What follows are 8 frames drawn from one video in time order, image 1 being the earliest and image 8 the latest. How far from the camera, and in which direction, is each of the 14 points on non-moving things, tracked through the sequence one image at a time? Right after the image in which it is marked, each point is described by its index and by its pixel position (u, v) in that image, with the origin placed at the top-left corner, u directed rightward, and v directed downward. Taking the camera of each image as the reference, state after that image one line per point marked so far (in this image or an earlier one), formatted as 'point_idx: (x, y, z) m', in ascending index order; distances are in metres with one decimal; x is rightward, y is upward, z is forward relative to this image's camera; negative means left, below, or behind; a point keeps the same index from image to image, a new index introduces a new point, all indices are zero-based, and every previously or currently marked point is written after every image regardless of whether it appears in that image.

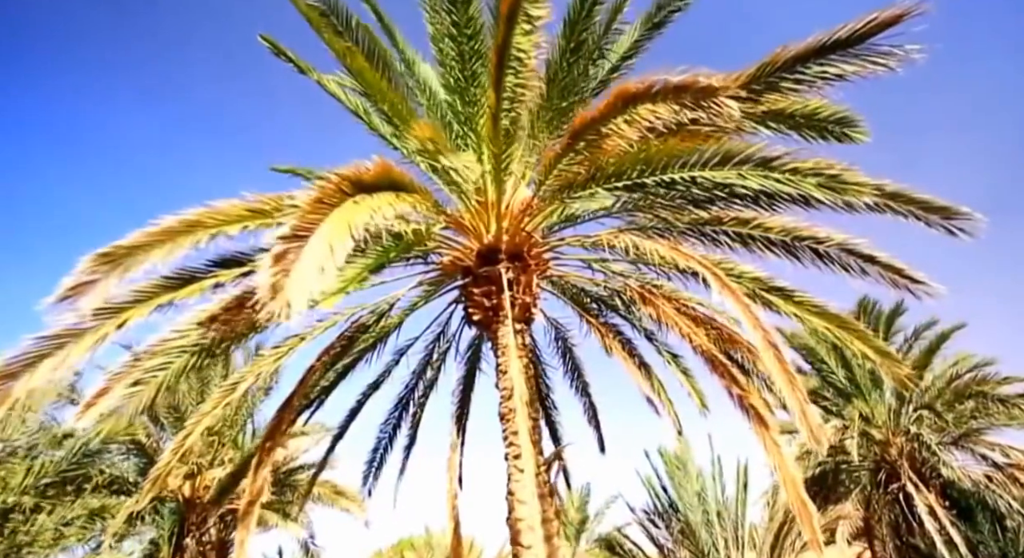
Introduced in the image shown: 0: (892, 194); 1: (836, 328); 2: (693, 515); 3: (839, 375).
0: (+3.1, +0.8, +5.8) m
1: (+3.0, -0.4, +6.6) m
2: (+2.6, -3.4, +10.1) m
3: (+6.5, -1.9, +13.9) m
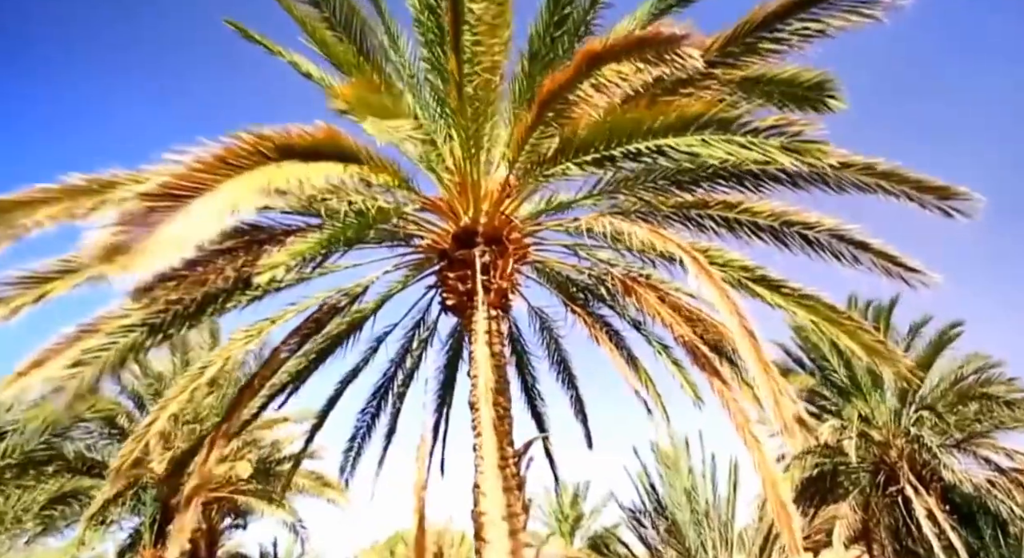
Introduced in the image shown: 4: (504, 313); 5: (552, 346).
0: (+2.9, +0.9, +5.5) m
1: (+2.8, -0.3, +6.2) m
2: (+2.3, -3.3, +9.7) m
3: (+6.4, -1.8, +13.5) m
4: (-0.1, -0.3, +7.2) m
5: (+0.6, -0.9, +8.5) m
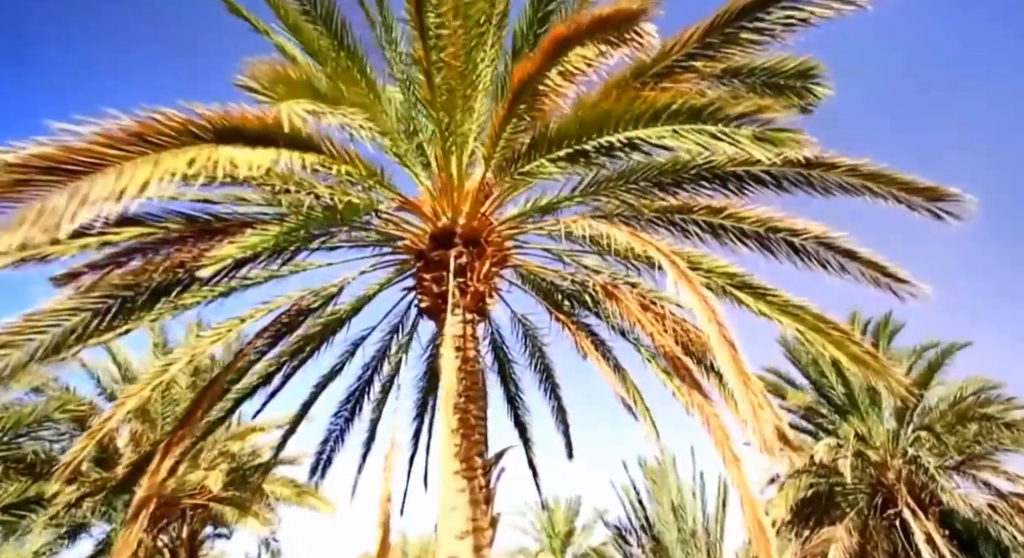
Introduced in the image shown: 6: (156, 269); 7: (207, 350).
0: (+2.7, +0.8, +5.2) m
1: (+2.5, -0.4, +5.9) m
2: (+2.1, -3.4, +9.4) m
3: (+6.1, -2.1, +13.2) m
4: (-0.3, -0.4, +6.9) m
5: (+0.3, -0.9, +8.2) m
6: (-2.8, +0.1, +5.6) m
7: (-3.2, -0.8, +7.3) m
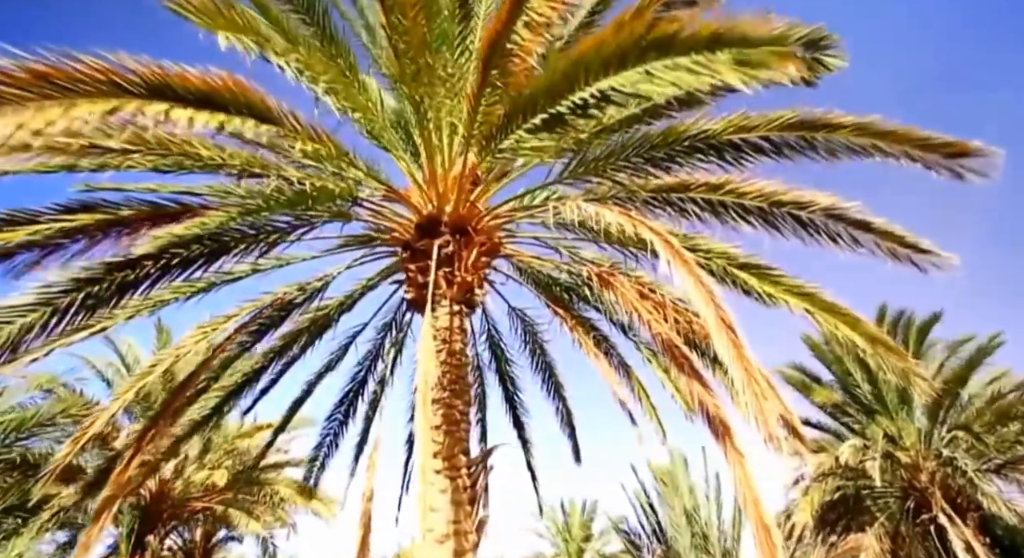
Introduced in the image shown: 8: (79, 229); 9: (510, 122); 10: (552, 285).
0: (+2.5, +1.0, +4.7) m
1: (+2.4, -0.2, +5.4) m
2: (+2.1, -3.3, +8.9) m
3: (+6.3, -2.0, +12.5) m
4: (-0.4, -0.3, +6.5) m
5: (+0.3, -0.8, +7.8) m
6: (-3.0, +0.2, +5.4) m
7: (-3.2, -0.7, +7.0) m
8: (-3.1, +0.4, +5.0) m
9: (0.0, +1.1, +4.7) m
10: (+0.4, -0.1, +7.6) m
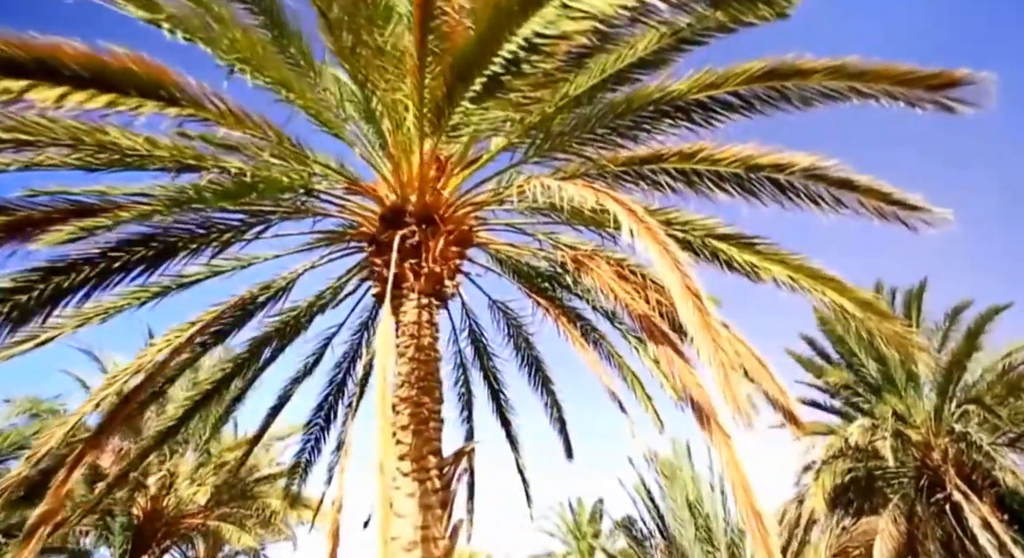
0: (+2.2, +1.2, +4.4) m
1: (+2.1, 0.0, +5.0) m
2: (+2.1, -3.1, +8.5) m
3: (+6.2, -1.5, +12.1) m
4: (-0.6, -0.2, +6.2) m
5: (+0.1, -0.7, +7.4) m
6: (-3.2, +0.1, +5.1) m
7: (-3.4, -0.8, +6.7) m
8: (-3.4, +0.3, +4.7) m
9: (-0.4, +1.2, +4.4) m
10: (+0.2, +0.1, +7.2) m
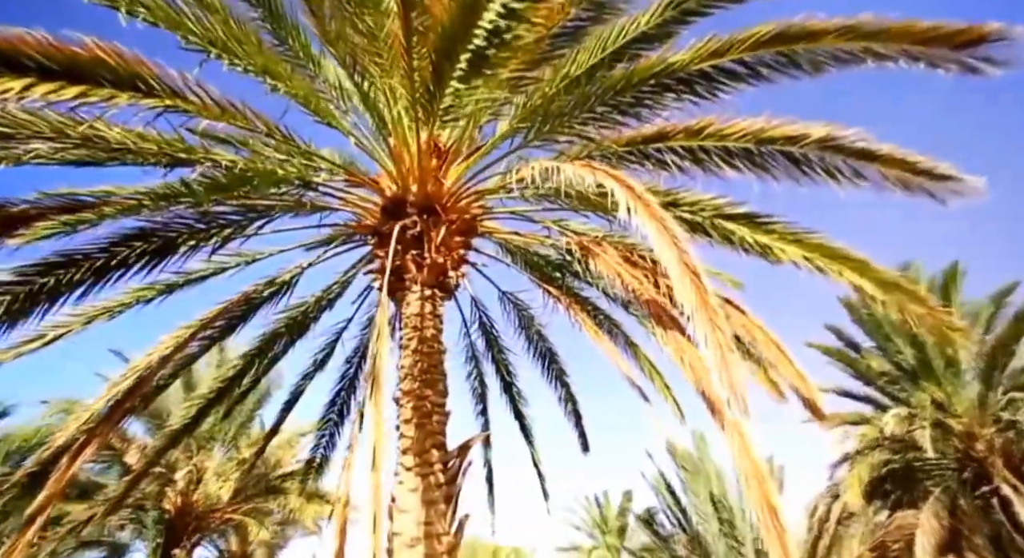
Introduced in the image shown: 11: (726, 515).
0: (+2.1, +1.4, +4.1) m
1: (+2.1, +0.1, +4.8) m
2: (+2.3, -2.9, +8.2) m
3: (+6.6, -1.3, +11.6) m
4: (-0.6, -0.1, +6.0) m
5: (+0.2, -0.6, +7.2) m
6: (-3.3, +0.1, +5.0) m
7: (-3.4, -0.8, +6.7) m
8: (-3.4, +0.3, +4.7) m
9: (-0.4, +1.3, +4.2) m
10: (+0.3, +0.2, +7.0) m
11: (+2.6, -2.8, +8.3) m
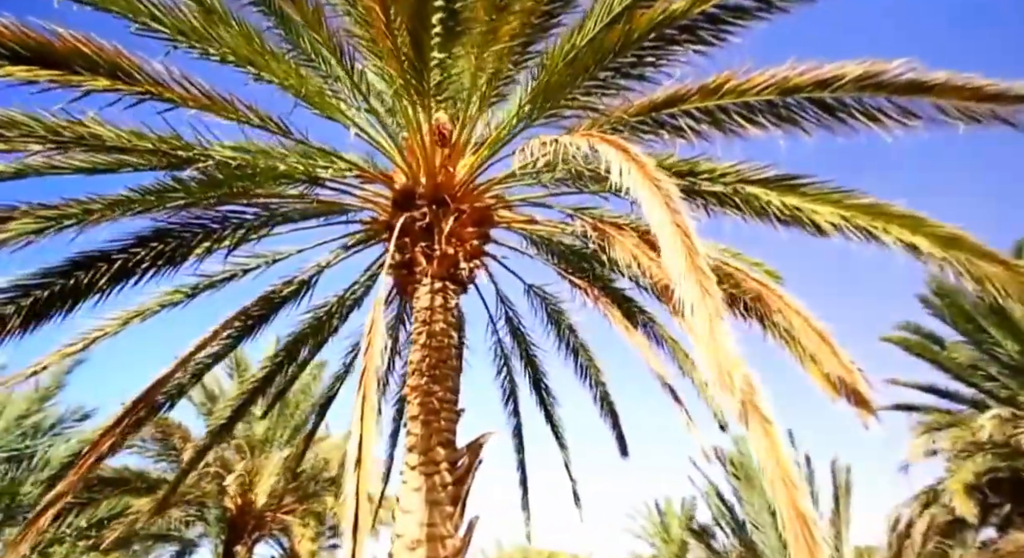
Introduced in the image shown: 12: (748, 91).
0: (+1.9, +1.6, +3.5) m
1: (+2.1, +0.4, +4.2) m
2: (+2.8, -2.8, +7.5) m
3: (+7.4, -1.1, +10.4) m
4: (-0.4, -0.1, +5.8) m
5: (+0.5, -0.6, +6.8) m
6: (-3.2, +0.1, +5.1) m
7: (-3.1, -0.8, +6.7) m
8: (-3.4, +0.3, +4.8) m
9: (-0.6, +1.4, +4.0) m
10: (+0.5, +0.2, +6.6) m
11: (+3.1, -2.7, +7.5) m
12: (+1.5, +1.2, +4.4) m
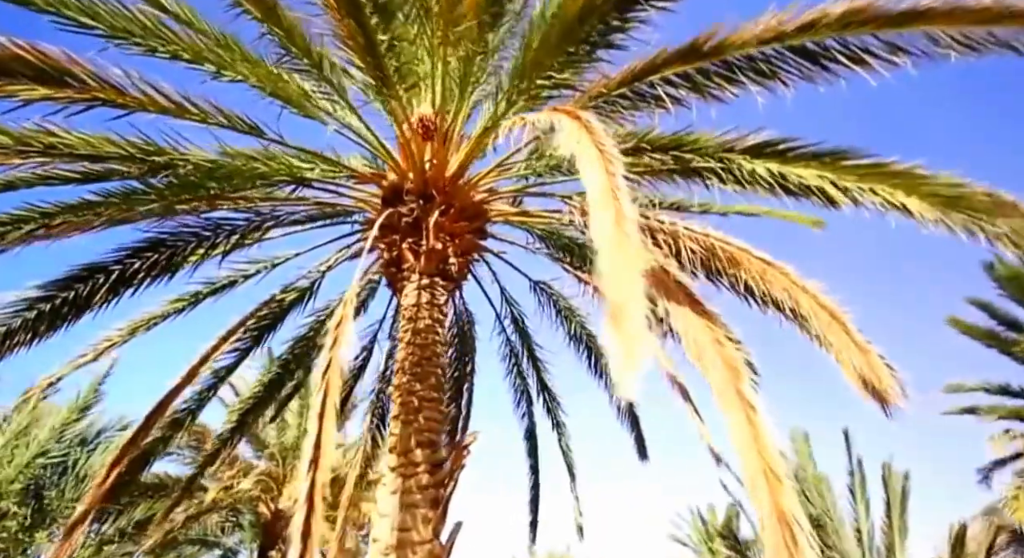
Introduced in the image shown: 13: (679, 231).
0: (+1.5, +1.8, +3.1) m
1: (+1.8, +0.5, +3.7) m
2: (+3.0, -2.7, +6.8) m
3: (+7.9, -0.8, +9.2) m
4: (-0.5, 0.0, +5.6) m
5: (+0.6, -0.5, +6.5) m
6: (-3.3, 0.0, +5.2) m
7: (-3.0, -0.9, +6.8) m
8: (-3.6, +0.2, +4.9) m
9: (-0.9, +1.4, +3.8) m
10: (+0.6, +0.3, +6.3) m
11: (+3.4, -2.6, +6.9) m
12: (+1.2, +1.3, +4.0) m
13: (+1.2, +0.3, +4.9) m
